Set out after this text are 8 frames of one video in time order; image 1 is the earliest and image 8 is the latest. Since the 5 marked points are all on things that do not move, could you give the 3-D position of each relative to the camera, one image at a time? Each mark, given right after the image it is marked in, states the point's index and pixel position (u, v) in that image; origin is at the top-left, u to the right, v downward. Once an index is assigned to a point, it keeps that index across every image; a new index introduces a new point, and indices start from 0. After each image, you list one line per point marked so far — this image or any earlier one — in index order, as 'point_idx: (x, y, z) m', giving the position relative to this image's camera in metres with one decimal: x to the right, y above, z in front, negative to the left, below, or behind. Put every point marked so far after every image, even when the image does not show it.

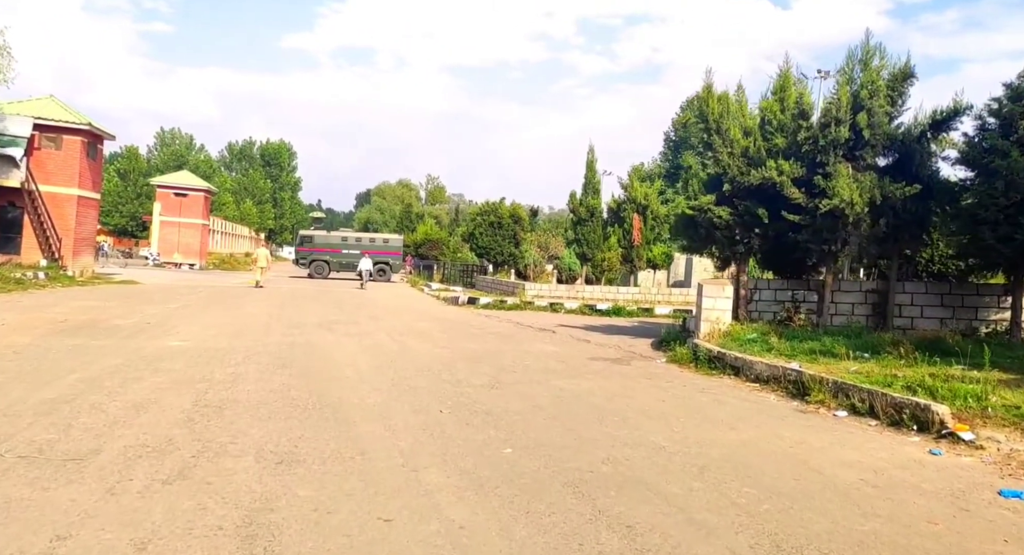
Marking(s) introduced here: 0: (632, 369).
0: (+1.8, -1.4, +11.8) m
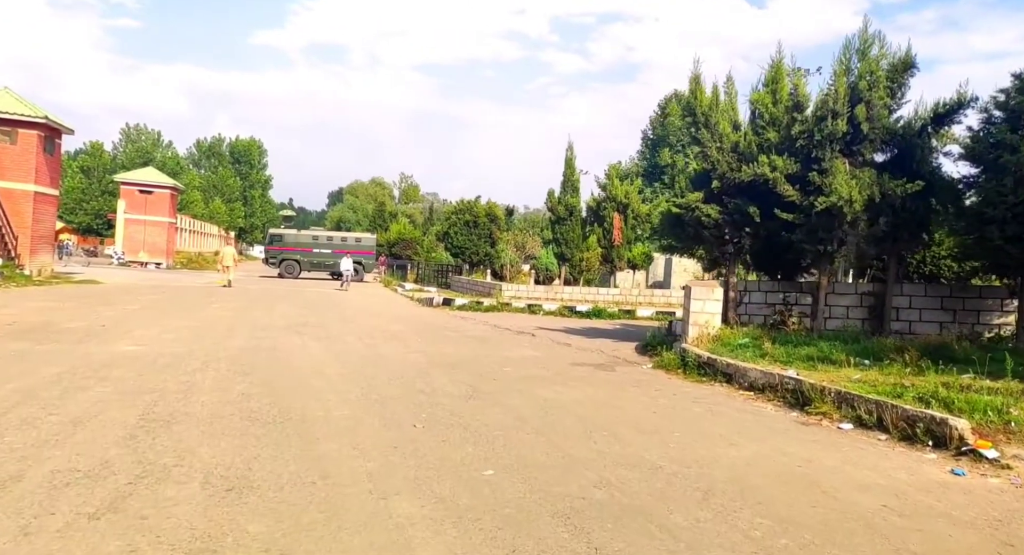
0: (+1.5, -1.4, +11.1) m
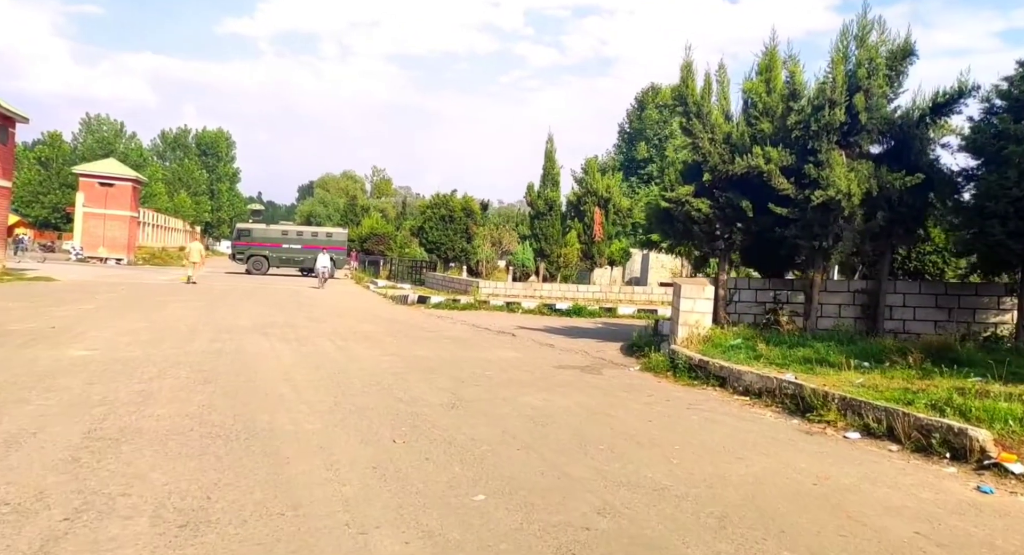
0: (+1.3, -1.4, +10.6) m
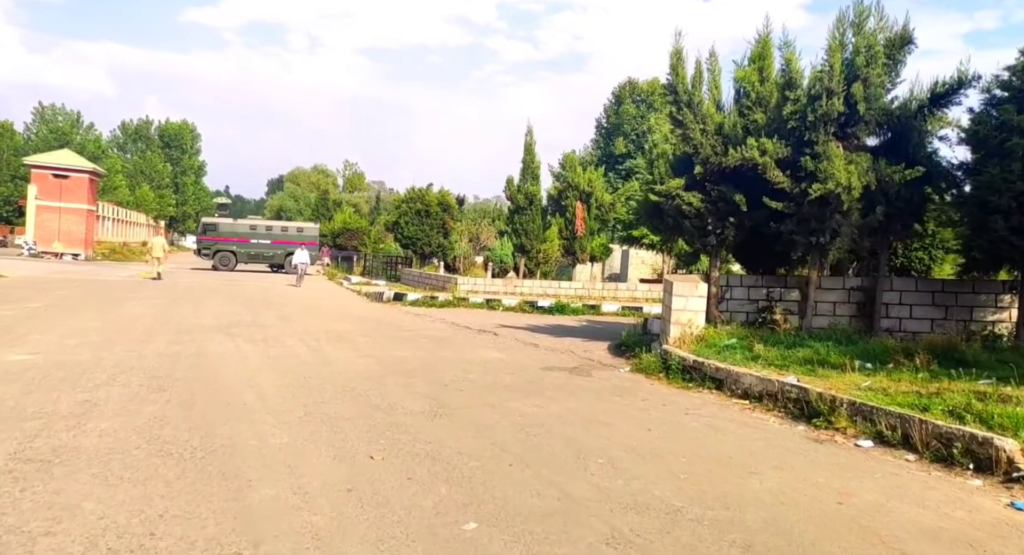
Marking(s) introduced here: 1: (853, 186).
0: (+1.1, -1.3, +10.0) m
1: (+4.5, +1.2, +10.4) m
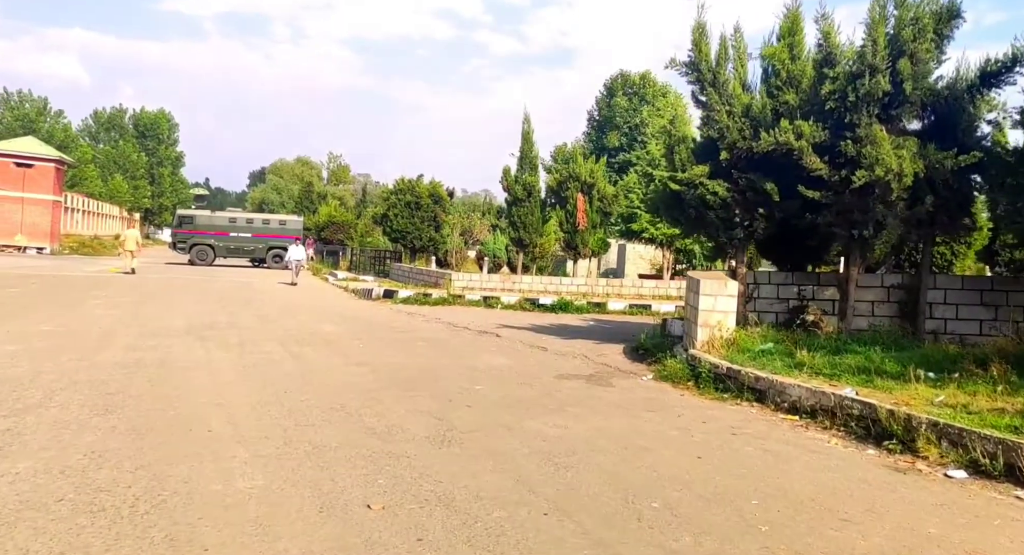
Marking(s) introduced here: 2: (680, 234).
0: (+1.2, -1.3, +8.8) m
1: (+4.6, +1.2, +9.3) m
2: (+2.6, +0.7, +12.1) m
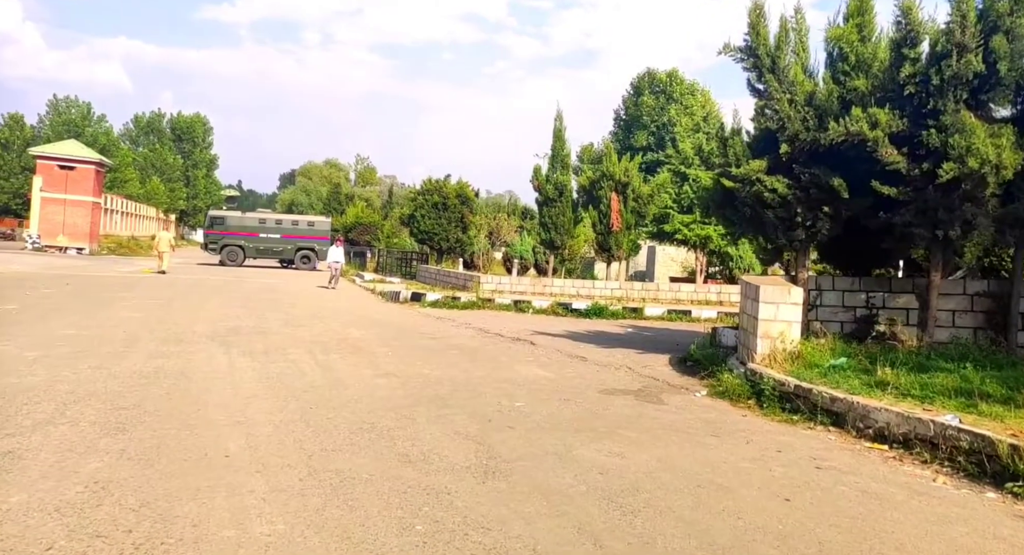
0: (+1.6, -1.4, +7.9) m
1: (+5.1, +1.2, +8.3) m
2: (+3.1, +0.6, +11.2) m
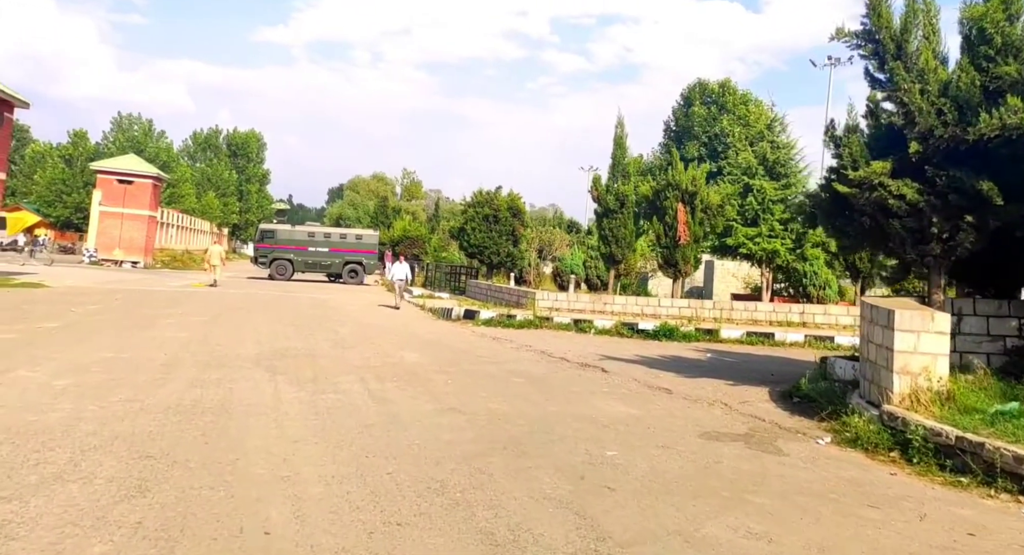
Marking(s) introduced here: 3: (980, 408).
0: (+2.4, -1.6, +6.5) m
1: (+5.9, +0.9, +6.7) m
2: (+4.1, +0.3, +9.7) m
3: (+4.2, -1.1, +7.2) m
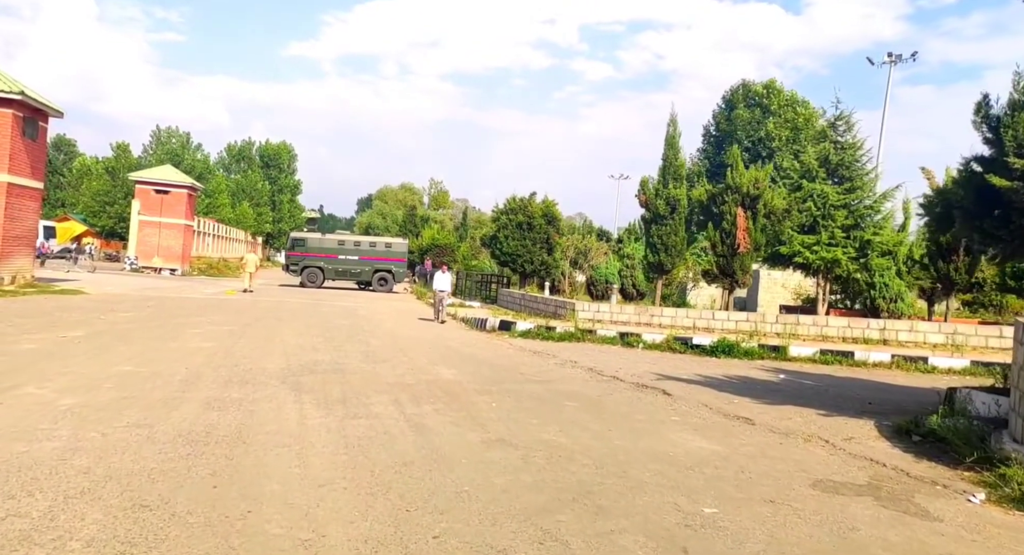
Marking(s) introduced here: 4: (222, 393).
0: (+2.9, -1.7, +4.9) m
1: (+6.4, +0.8, +5.0) m
2: (+4.7, +0.2, +8.1) m
3: (+4.7, -1.2, +5.6) m
4: (-3.4, -1.3, +8.8) m
